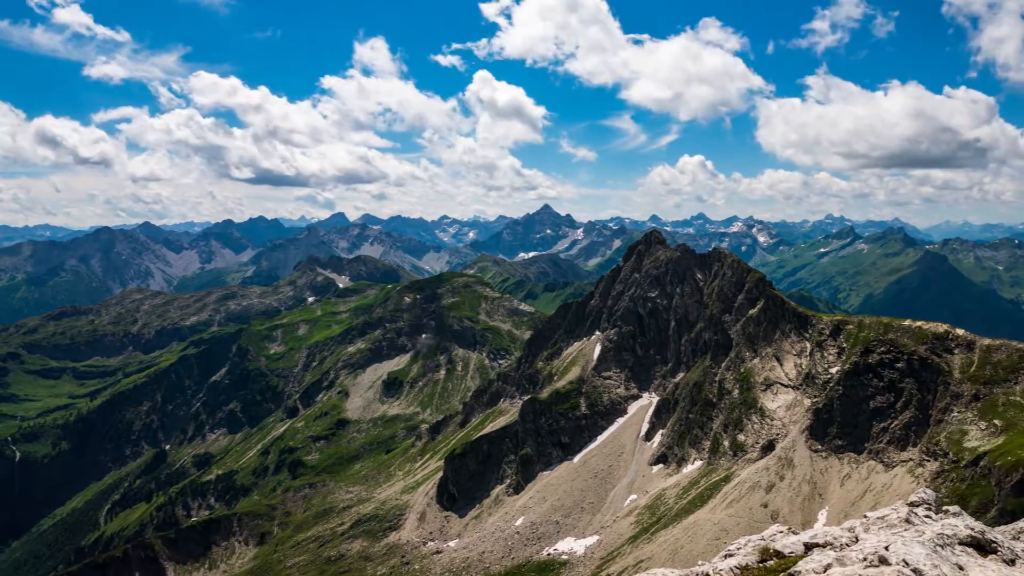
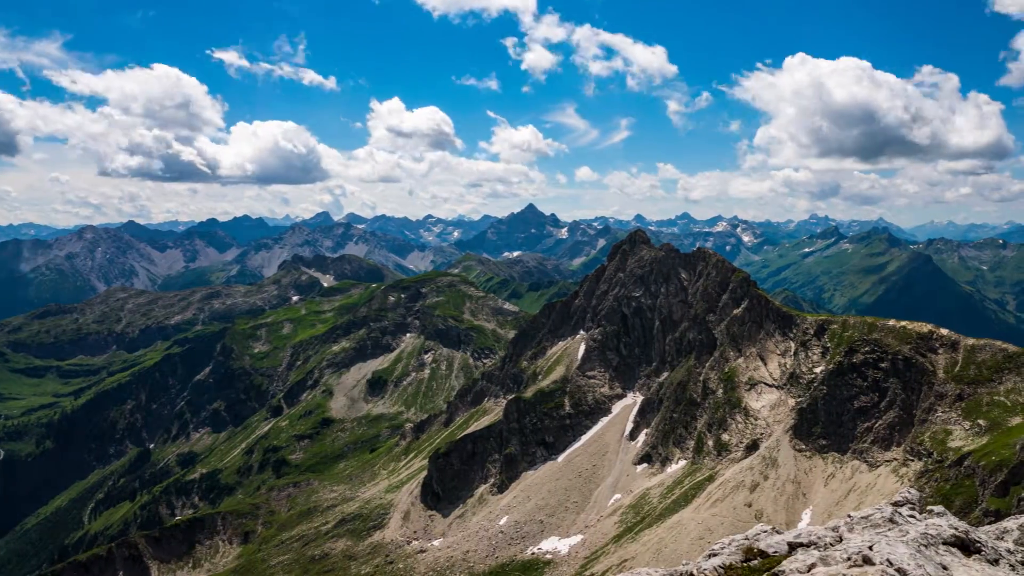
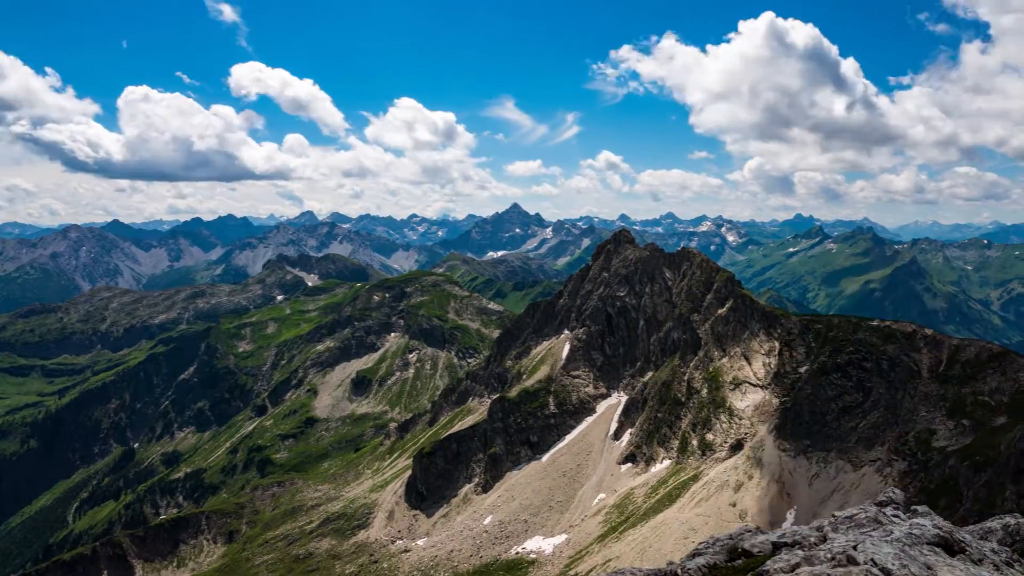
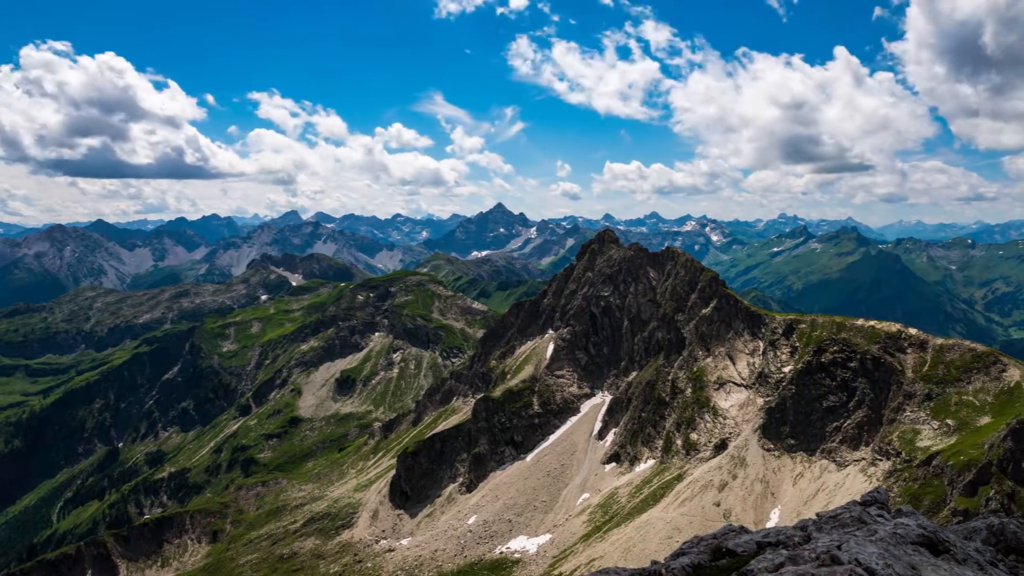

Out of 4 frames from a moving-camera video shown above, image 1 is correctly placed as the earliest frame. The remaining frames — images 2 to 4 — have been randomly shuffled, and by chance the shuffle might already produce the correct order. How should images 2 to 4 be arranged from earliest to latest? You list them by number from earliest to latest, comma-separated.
2, 3, 4
